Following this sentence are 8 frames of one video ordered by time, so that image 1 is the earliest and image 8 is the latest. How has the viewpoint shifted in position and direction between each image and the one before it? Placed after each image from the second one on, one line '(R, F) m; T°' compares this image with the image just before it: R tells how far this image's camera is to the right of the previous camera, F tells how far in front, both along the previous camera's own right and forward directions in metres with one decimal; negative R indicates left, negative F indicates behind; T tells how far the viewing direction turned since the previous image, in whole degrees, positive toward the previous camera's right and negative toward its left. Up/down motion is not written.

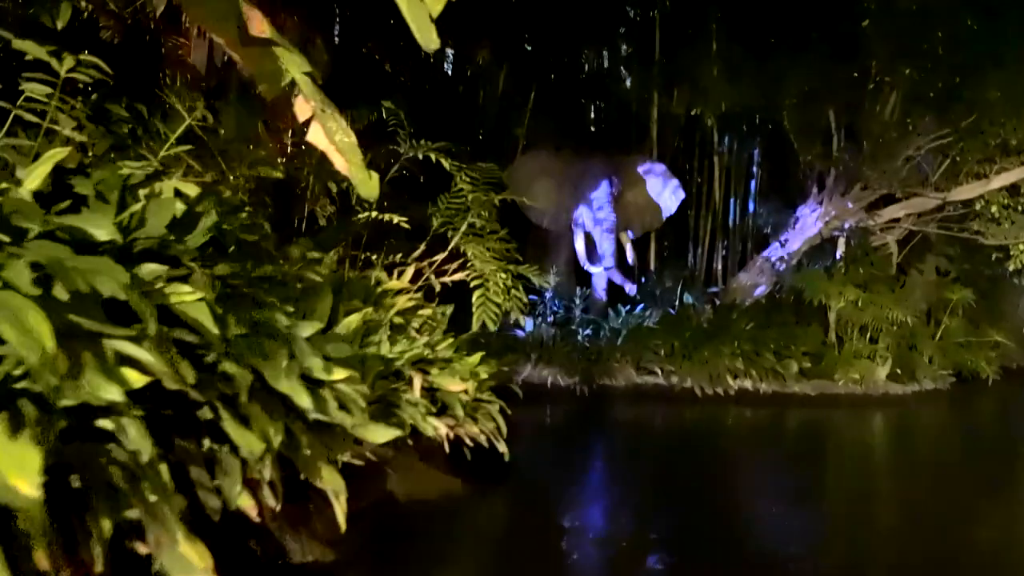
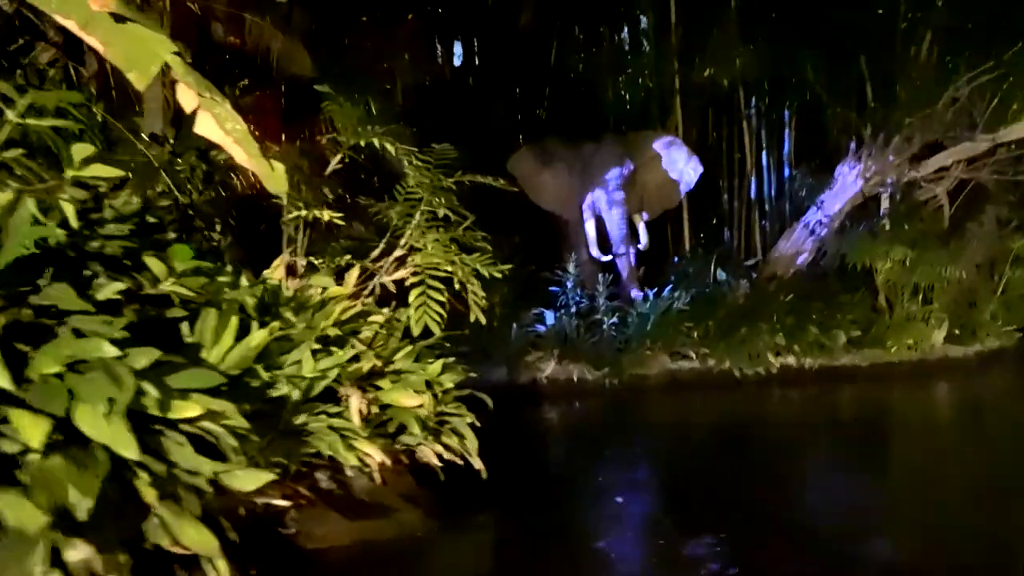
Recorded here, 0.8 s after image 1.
(+0.3, +0.4) m; -4°
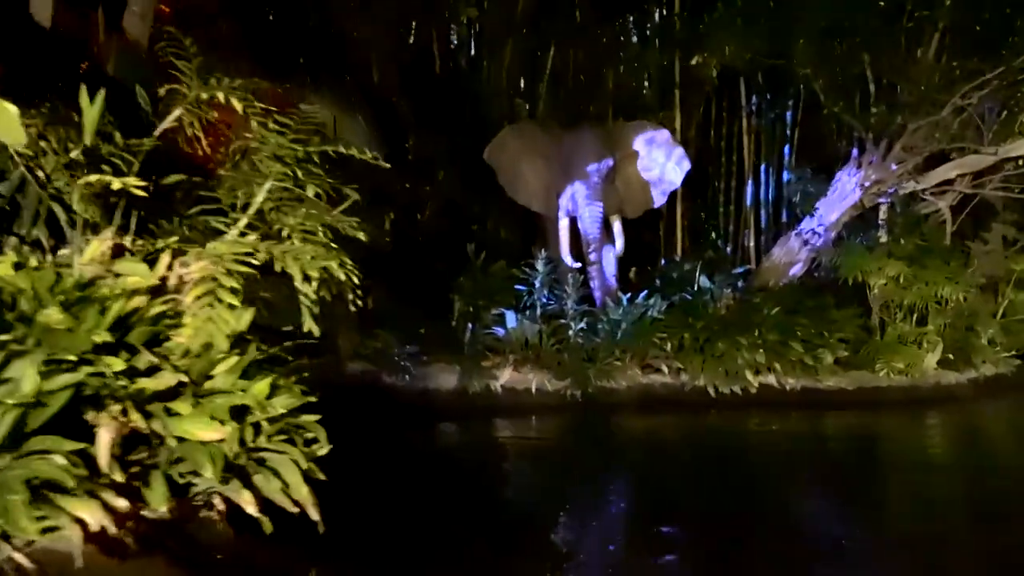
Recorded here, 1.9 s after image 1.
(+0.4, +0.5) m; 0°
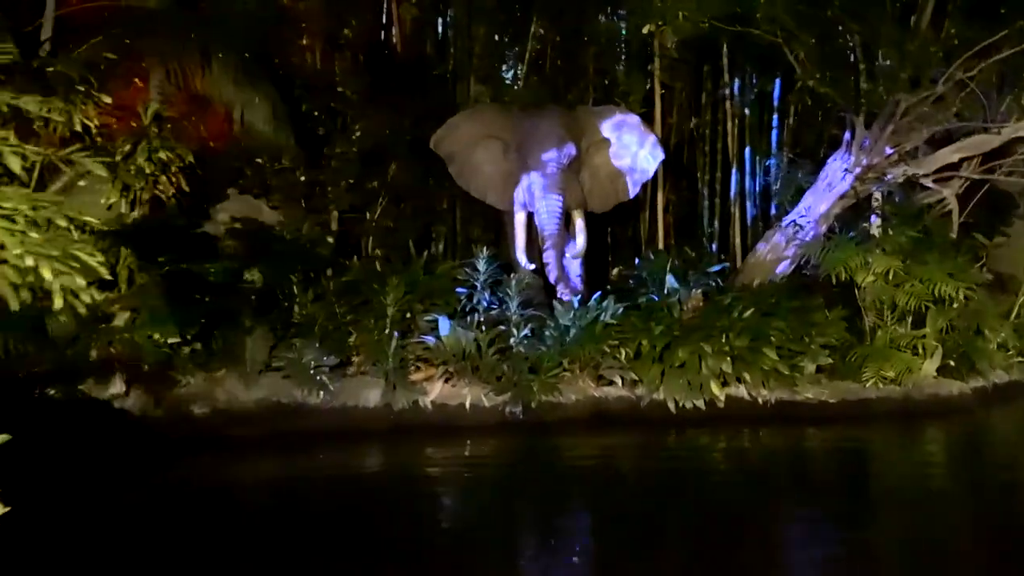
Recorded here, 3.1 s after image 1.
(+0.6, +0.6) m; -2°
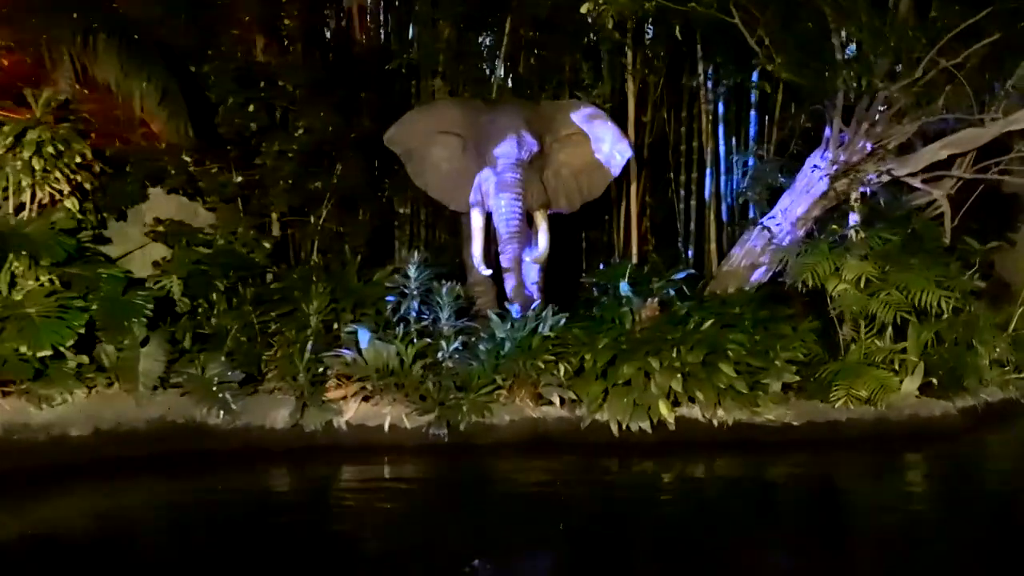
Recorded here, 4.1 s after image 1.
(+0.5, +0.5) m; -1°
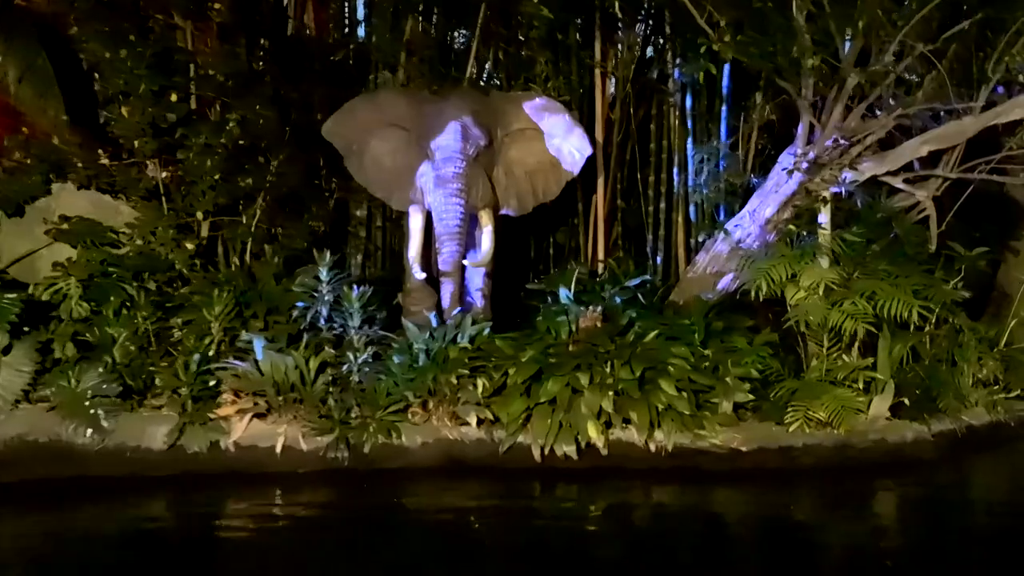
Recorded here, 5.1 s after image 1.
(+0.5, +0.5) m; -1°
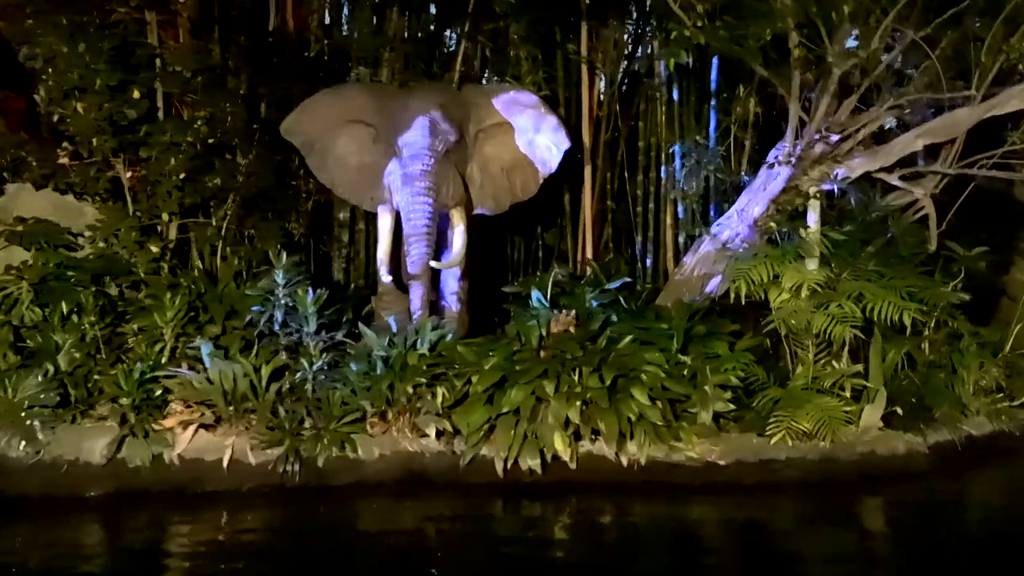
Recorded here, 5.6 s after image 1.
(+0.2, +0.2) m; -1°
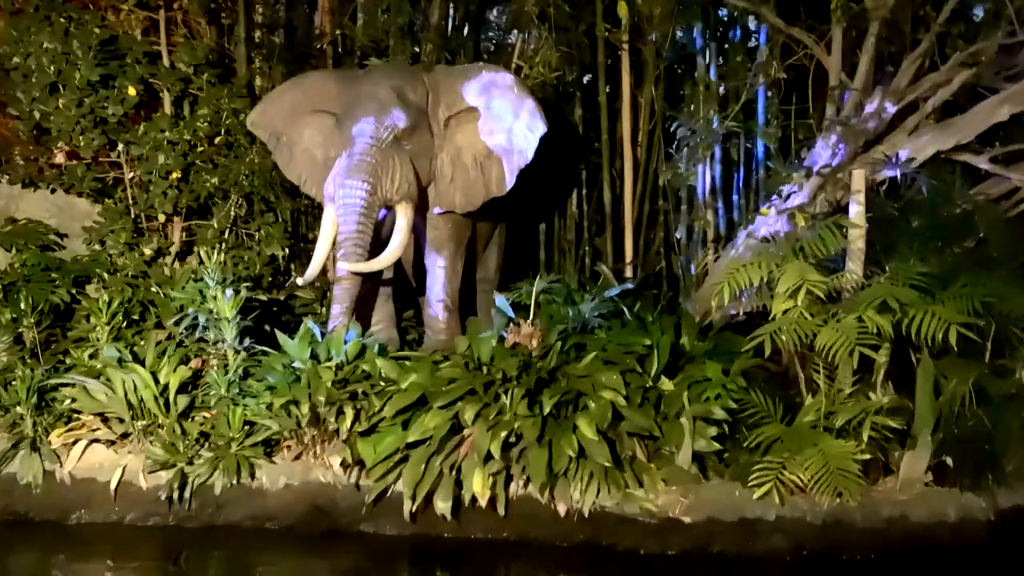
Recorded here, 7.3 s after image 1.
(+0.8, +0.7) m; -10°
